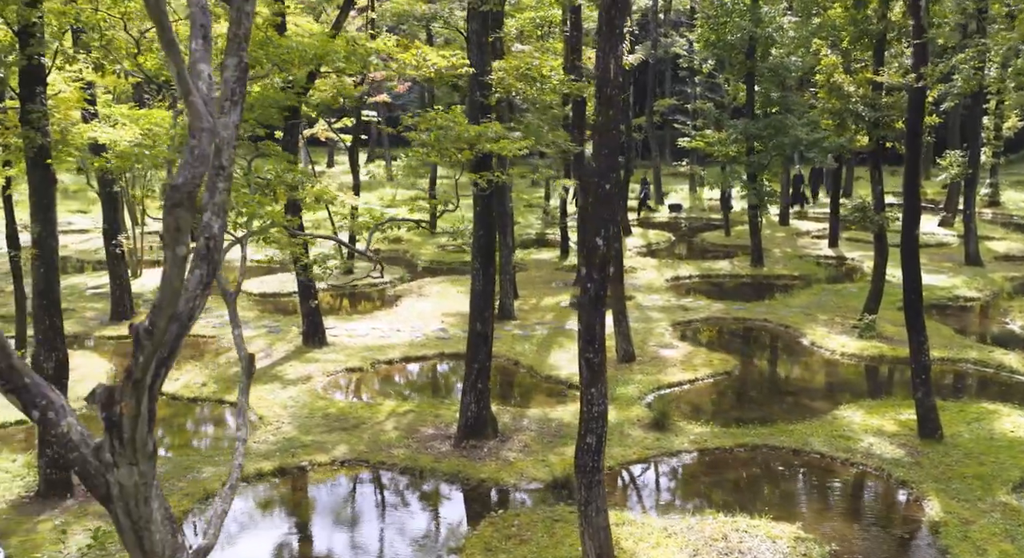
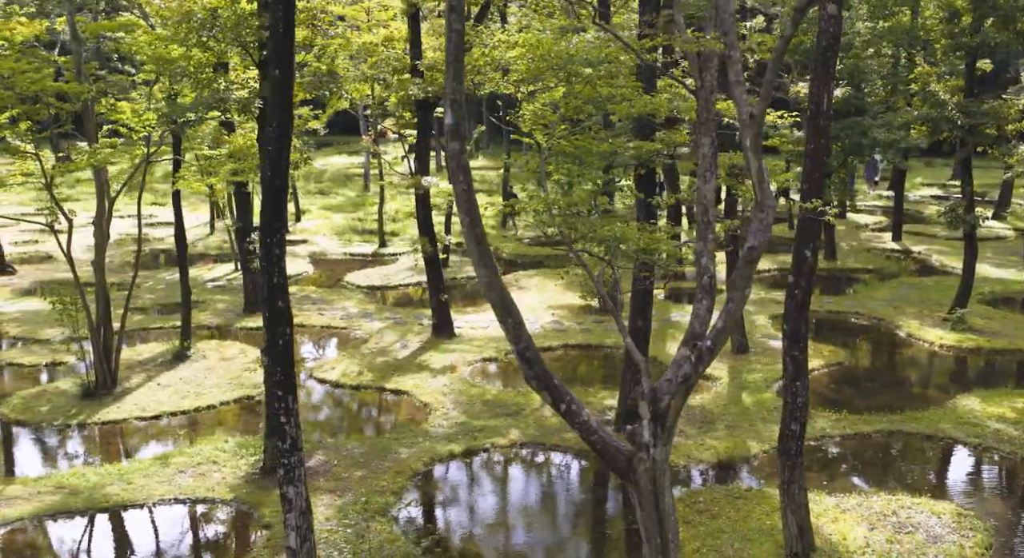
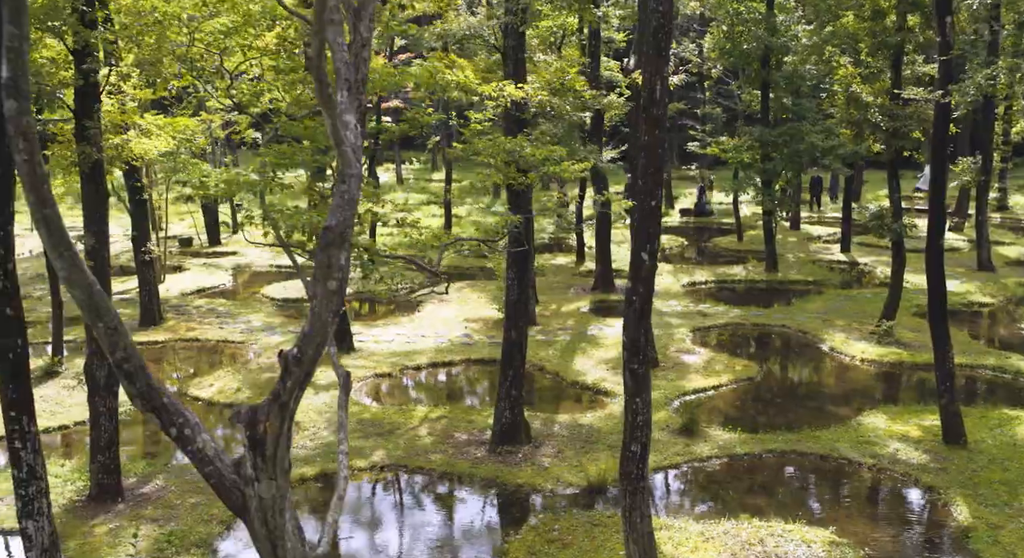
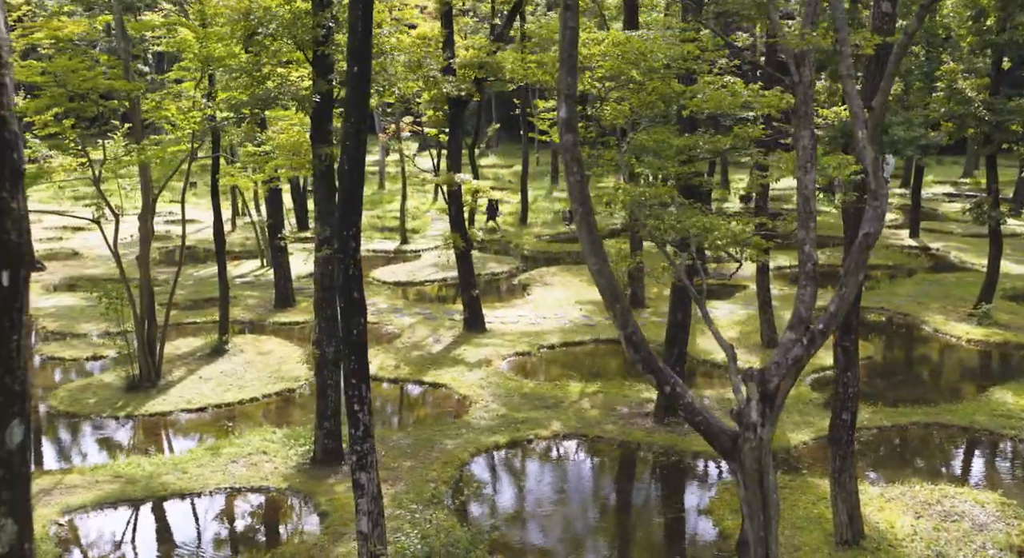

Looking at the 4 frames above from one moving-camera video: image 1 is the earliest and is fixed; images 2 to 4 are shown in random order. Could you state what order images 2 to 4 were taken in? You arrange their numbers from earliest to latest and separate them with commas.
3, 2, 4
